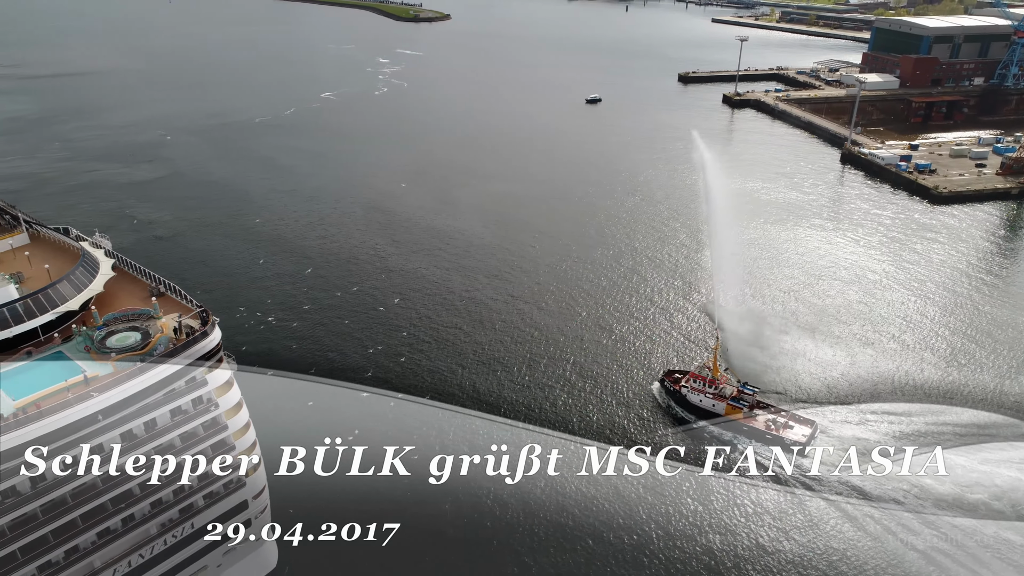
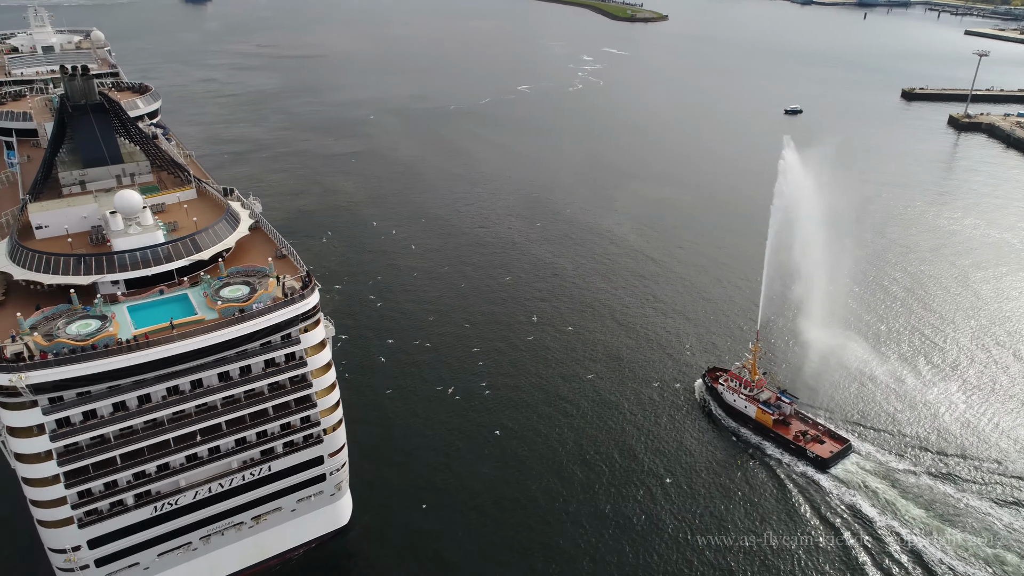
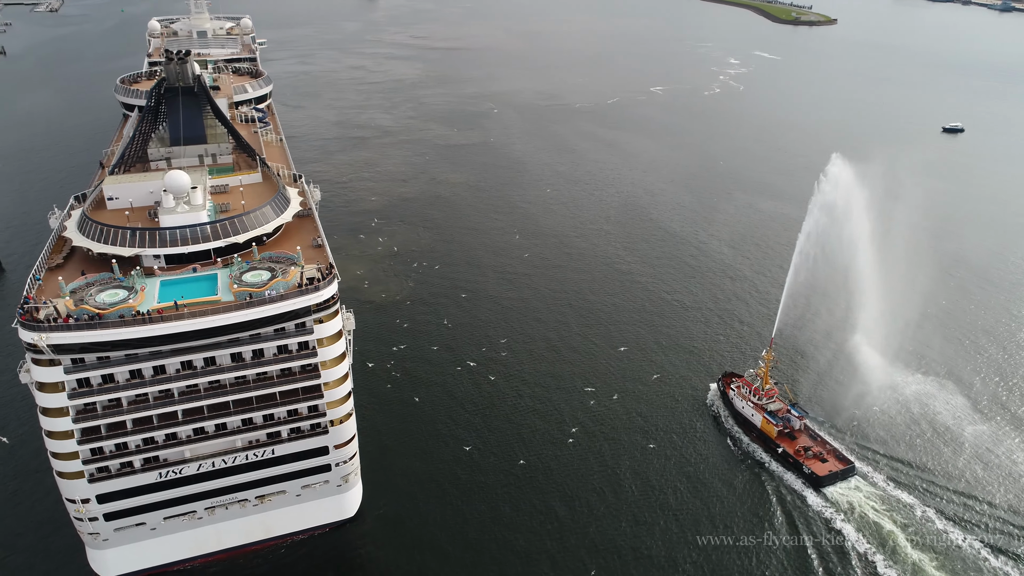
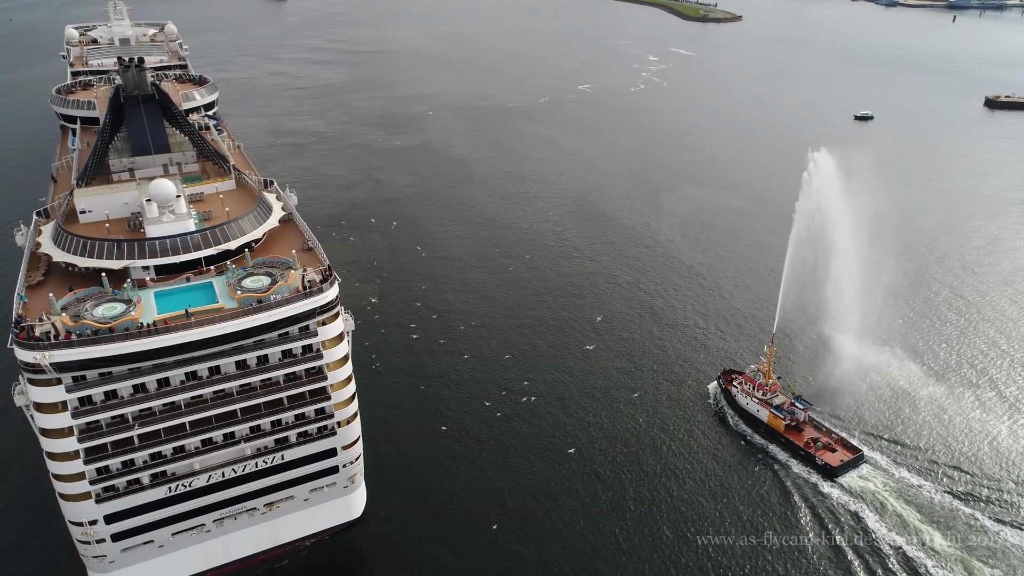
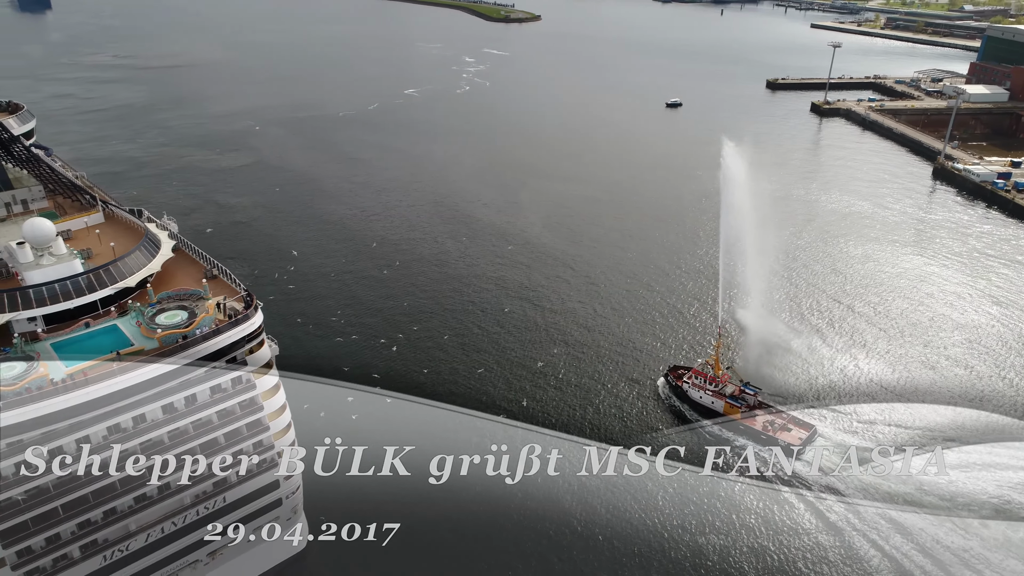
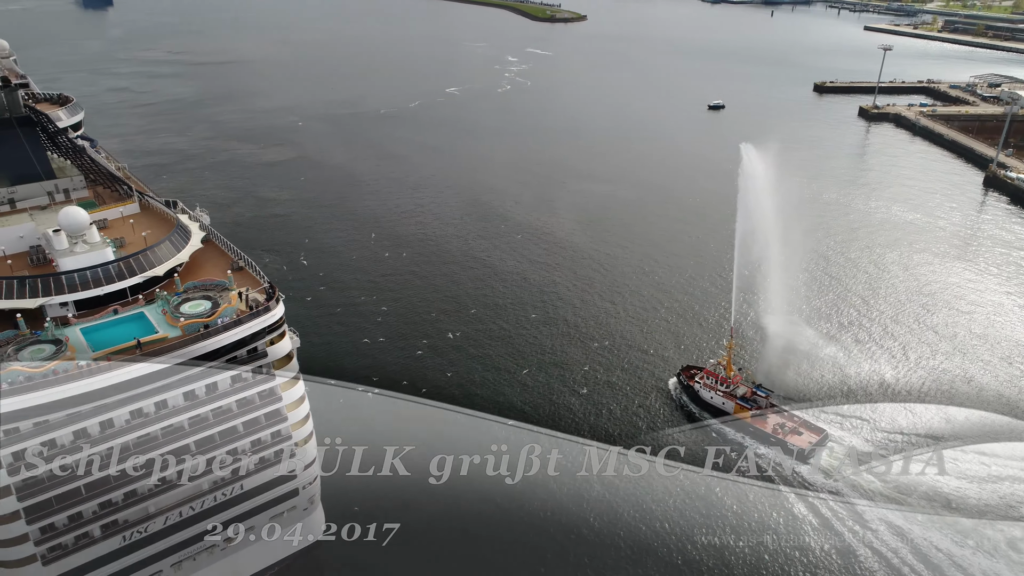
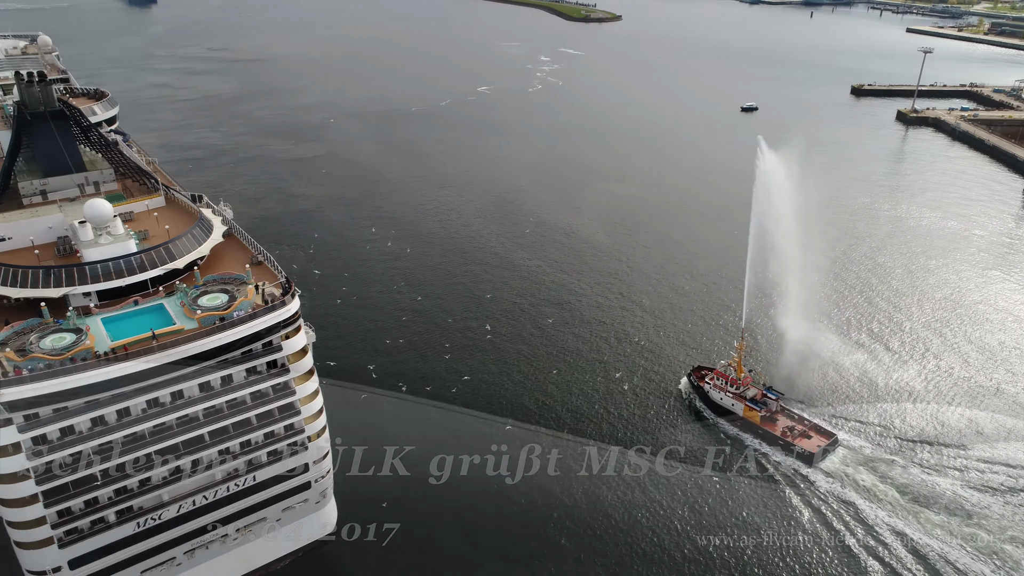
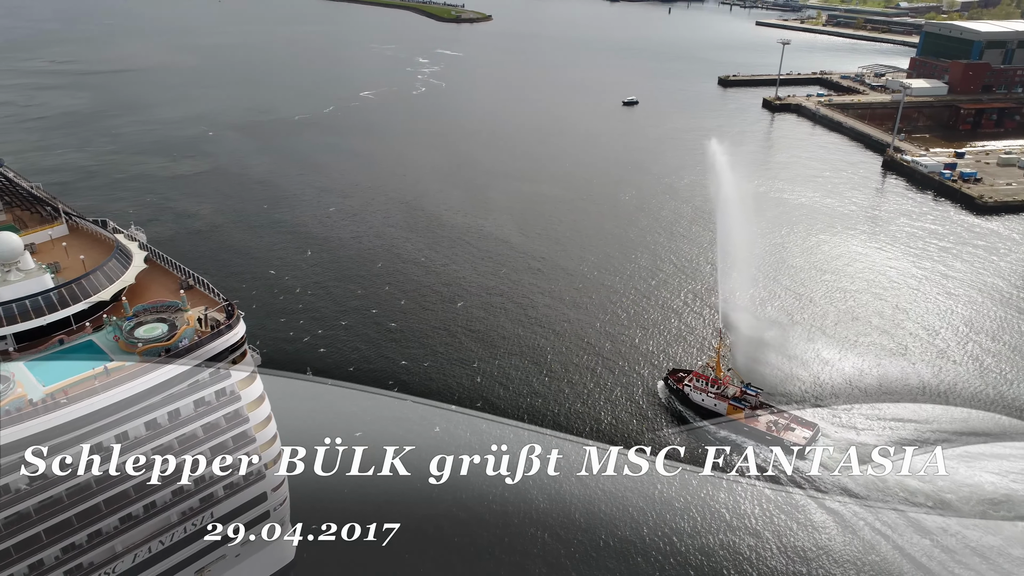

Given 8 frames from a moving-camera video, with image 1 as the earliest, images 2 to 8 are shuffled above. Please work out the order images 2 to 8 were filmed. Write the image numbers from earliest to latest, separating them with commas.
8, 5, 6, 7, 2, 4, 3
